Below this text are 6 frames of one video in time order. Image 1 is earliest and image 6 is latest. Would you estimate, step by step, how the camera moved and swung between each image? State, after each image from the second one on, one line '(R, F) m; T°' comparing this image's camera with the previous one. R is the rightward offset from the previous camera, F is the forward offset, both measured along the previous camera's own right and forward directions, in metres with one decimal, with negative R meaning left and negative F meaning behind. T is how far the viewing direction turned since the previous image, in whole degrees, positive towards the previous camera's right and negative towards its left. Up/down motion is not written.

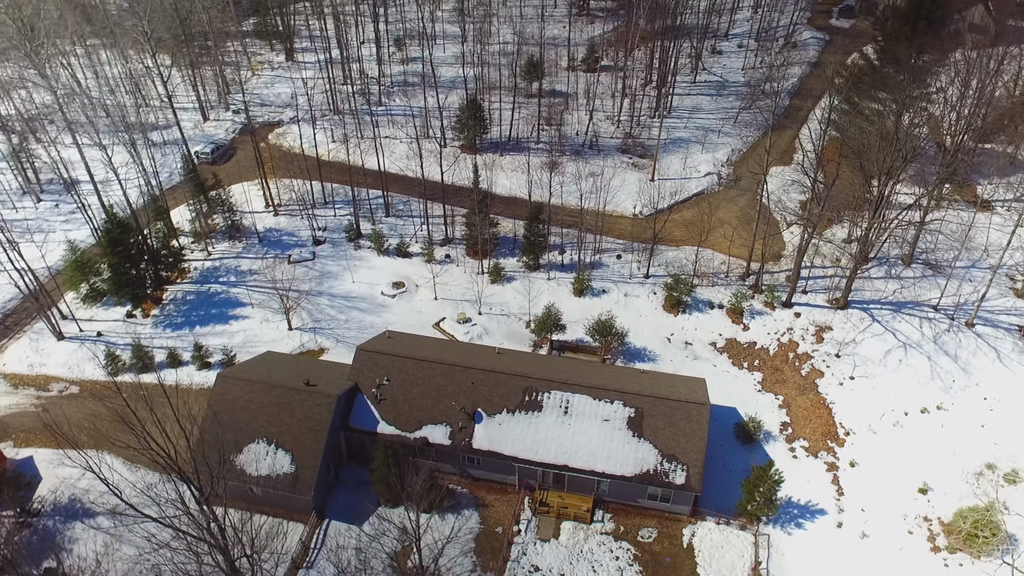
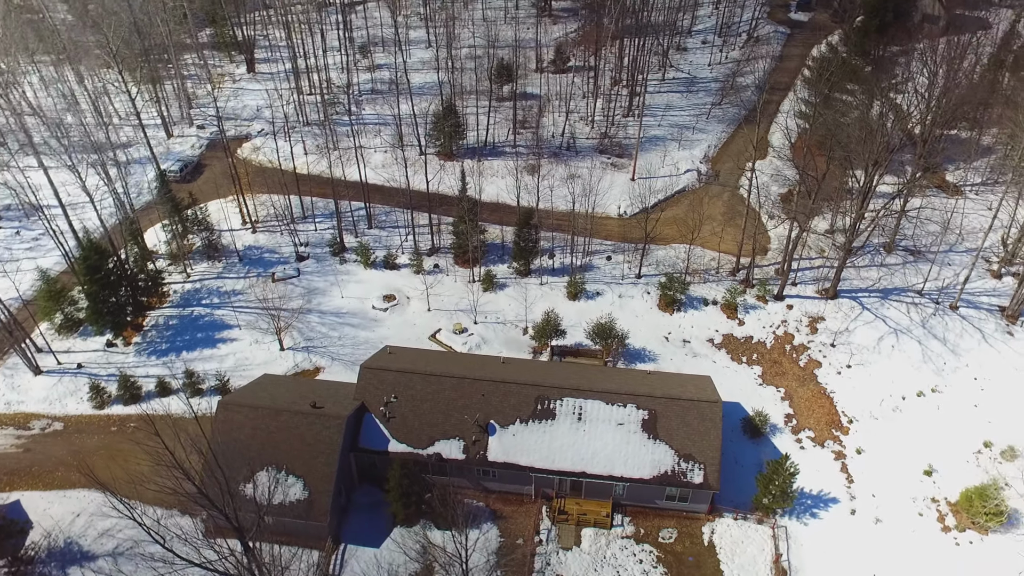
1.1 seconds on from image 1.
(-1.6, +0.2) m; +4°
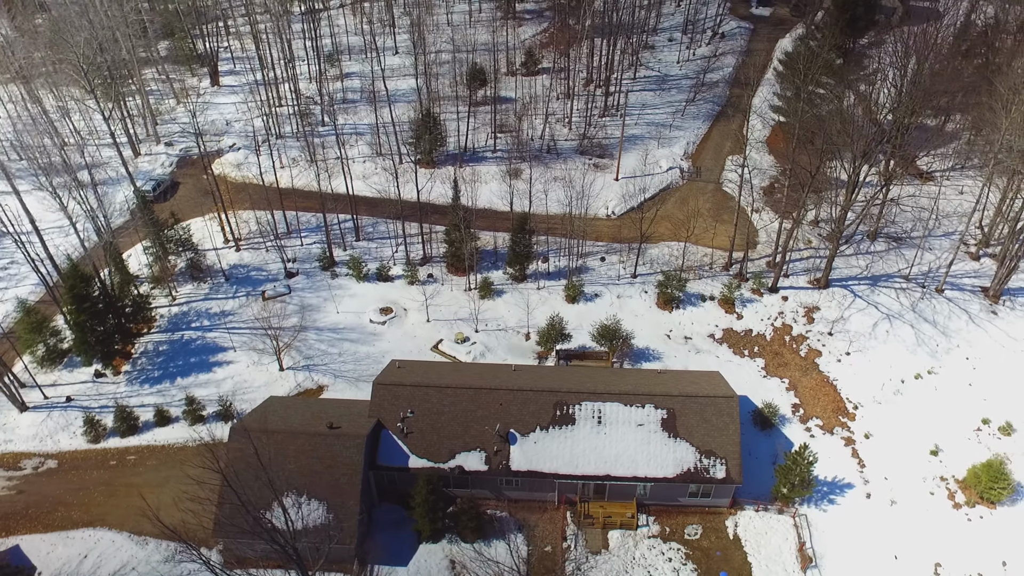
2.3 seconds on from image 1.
(-1.8, +0.1) m; +4°
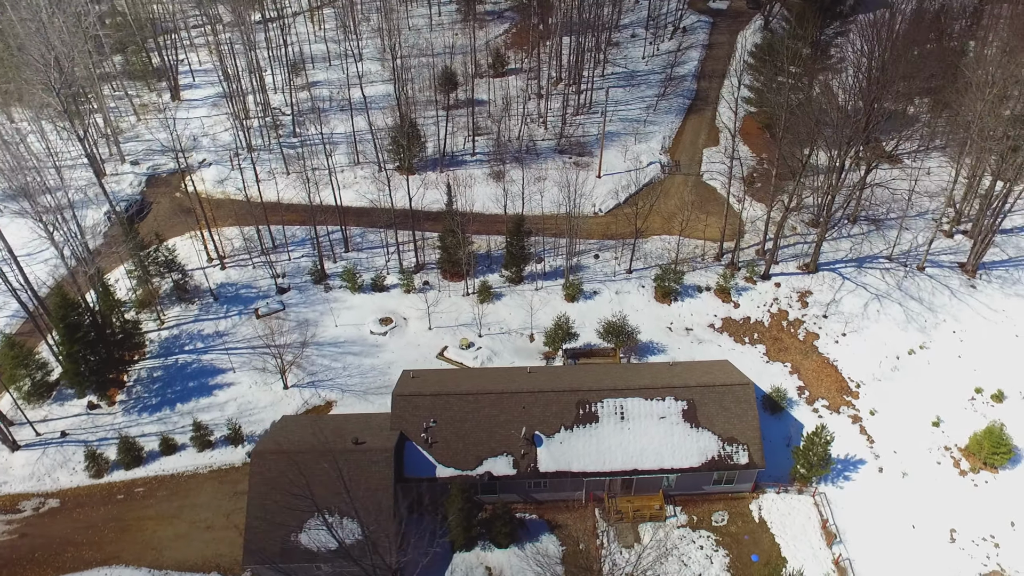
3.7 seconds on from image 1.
(-2.1, 0.0) m; +4°
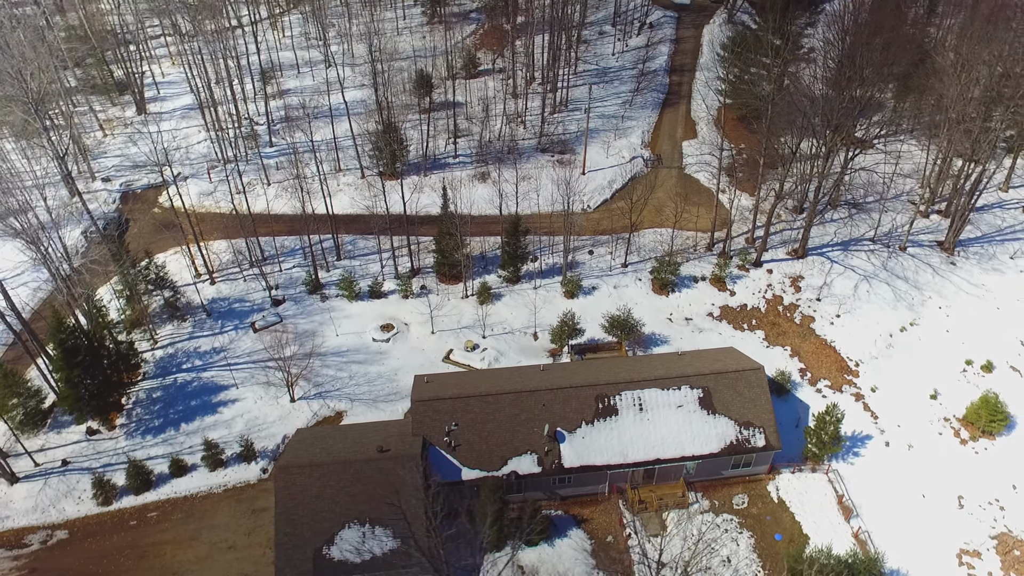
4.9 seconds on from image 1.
(-1.9, 0.0) m; +4°
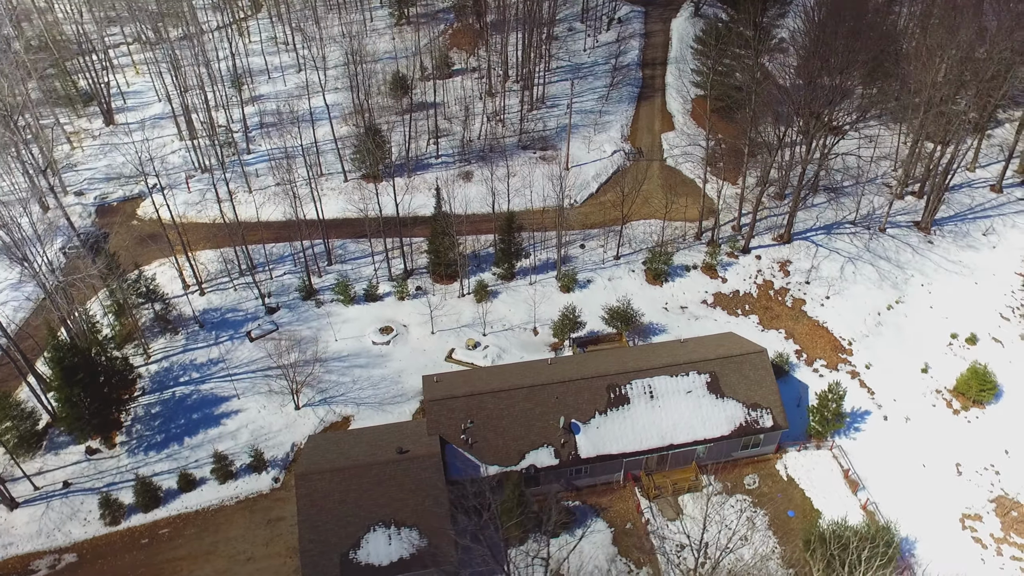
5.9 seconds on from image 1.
(-1.6, -0.1) m; +3°
